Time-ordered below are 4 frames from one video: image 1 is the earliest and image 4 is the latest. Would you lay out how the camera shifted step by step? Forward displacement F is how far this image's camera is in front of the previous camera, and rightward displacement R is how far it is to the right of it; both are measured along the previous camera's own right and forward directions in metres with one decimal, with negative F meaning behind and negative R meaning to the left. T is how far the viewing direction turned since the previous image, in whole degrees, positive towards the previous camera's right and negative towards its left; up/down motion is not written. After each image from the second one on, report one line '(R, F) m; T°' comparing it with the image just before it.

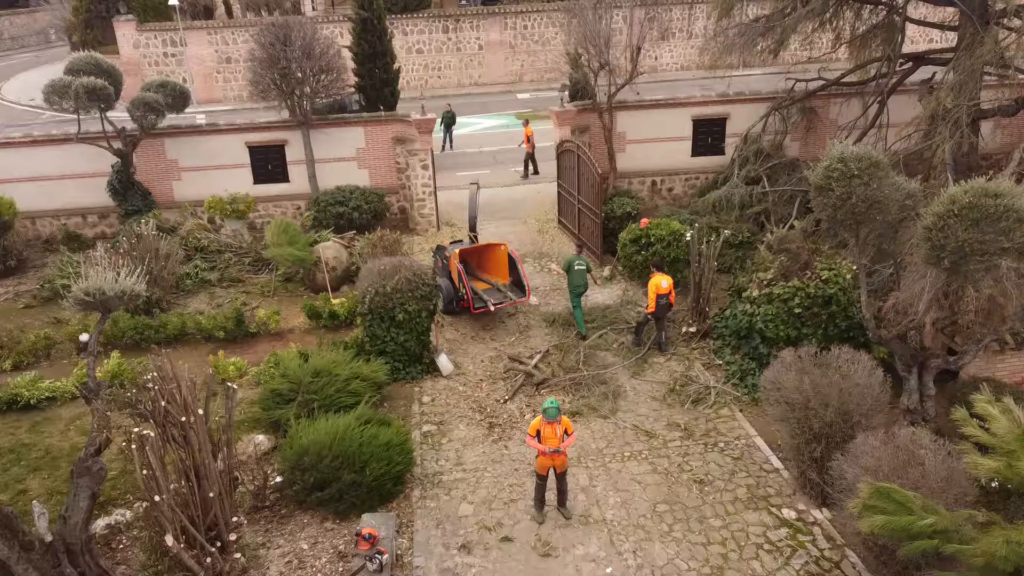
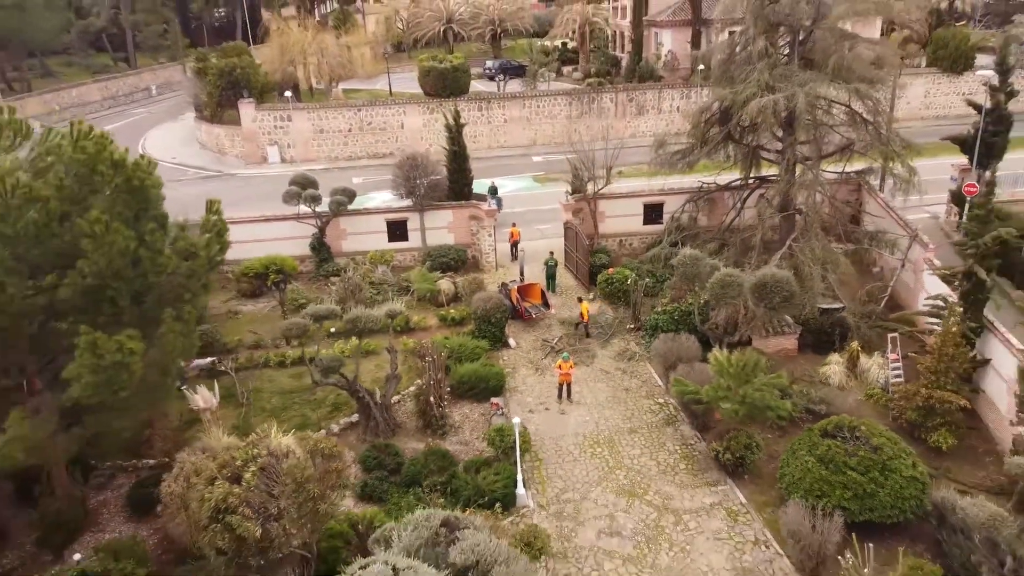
(-0.5, -8.1) m; 0°
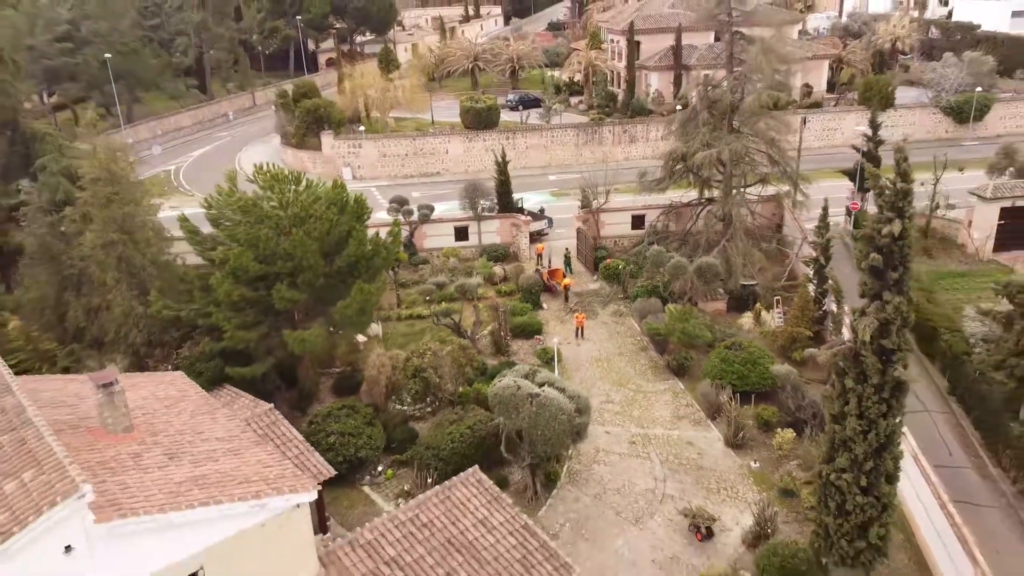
(-0.8, -8.7) m; 0°
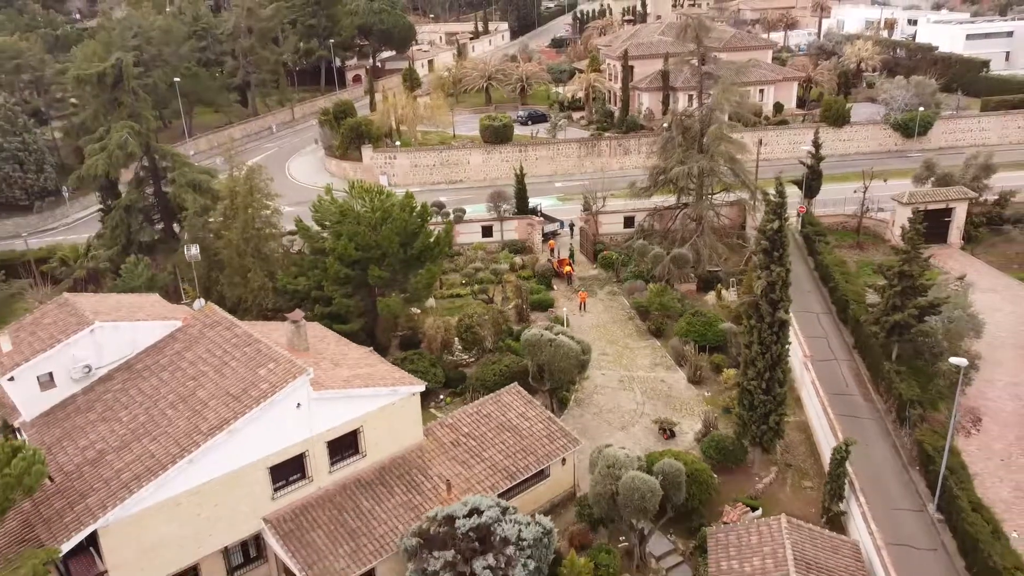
(-0.6, -6.9) m; 0°
